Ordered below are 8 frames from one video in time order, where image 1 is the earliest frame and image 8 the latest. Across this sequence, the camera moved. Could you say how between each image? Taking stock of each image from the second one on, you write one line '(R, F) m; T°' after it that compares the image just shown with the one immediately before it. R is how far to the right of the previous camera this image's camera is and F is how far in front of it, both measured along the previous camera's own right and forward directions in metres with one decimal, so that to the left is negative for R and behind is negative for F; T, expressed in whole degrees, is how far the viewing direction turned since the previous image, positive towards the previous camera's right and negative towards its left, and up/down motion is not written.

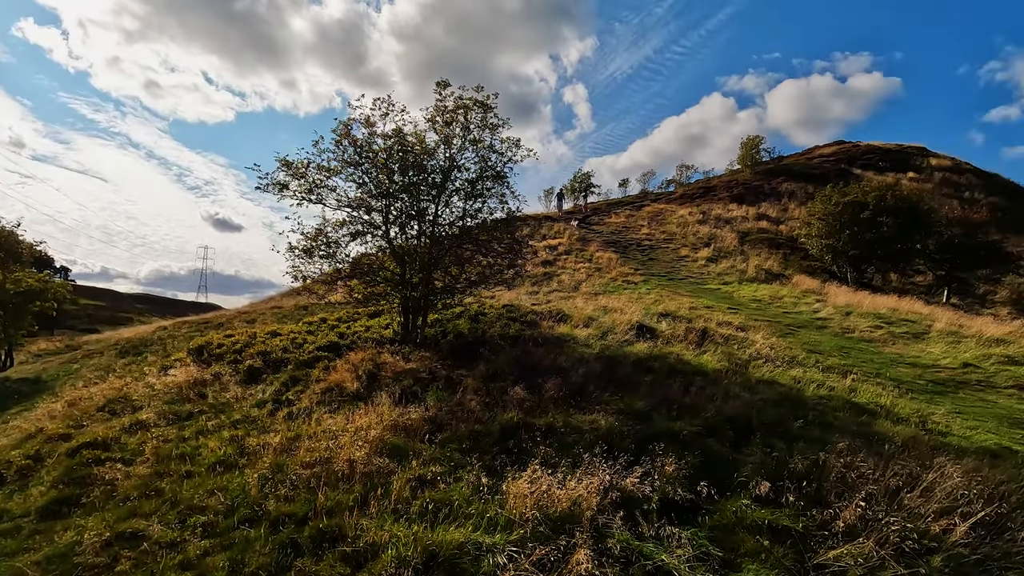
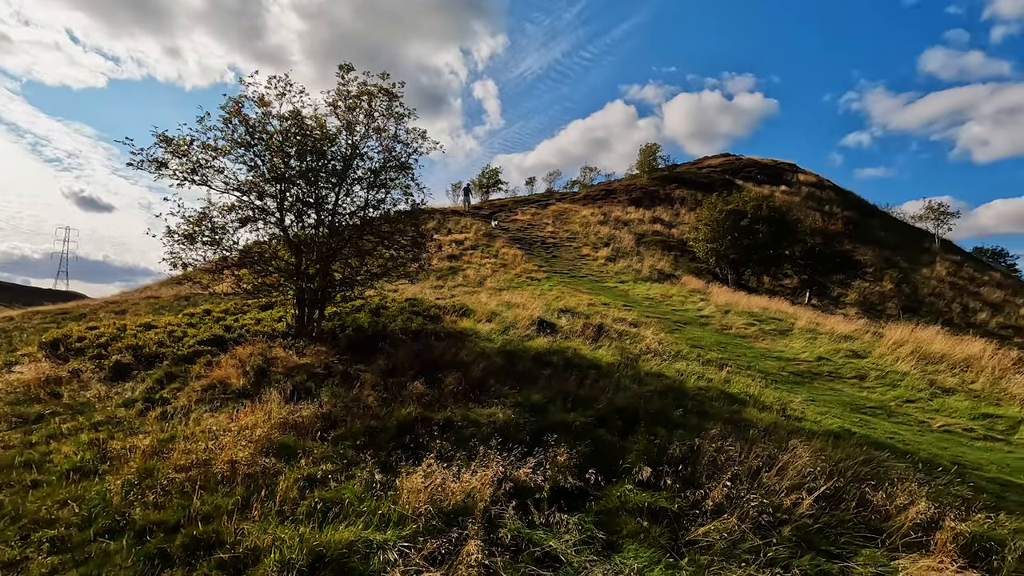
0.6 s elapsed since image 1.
(+0.1, 0.0) m; +10°
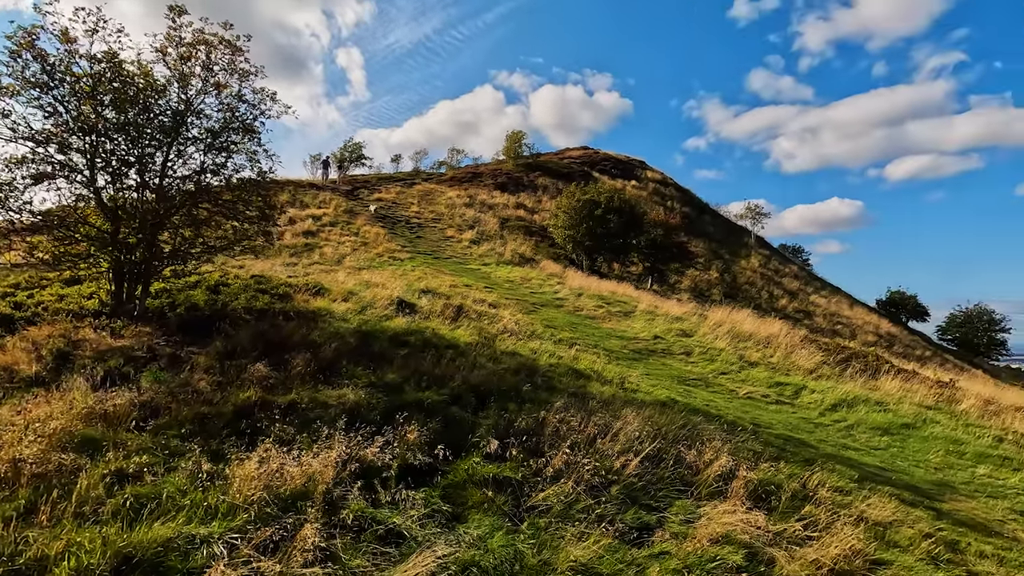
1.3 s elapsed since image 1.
(+0.1, 0.0) m; +14°
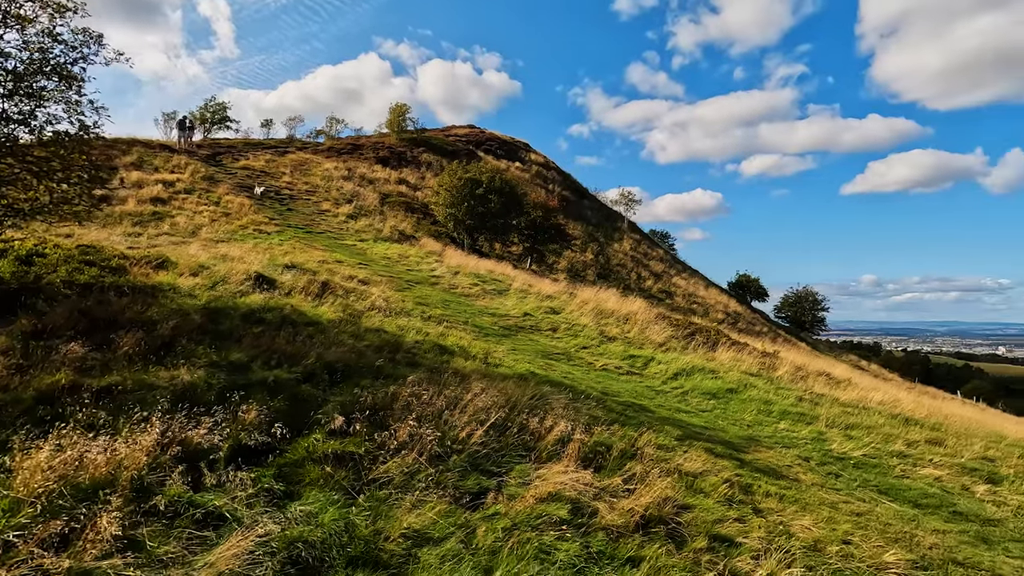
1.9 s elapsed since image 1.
(+0.3, -0.1) m; +12°
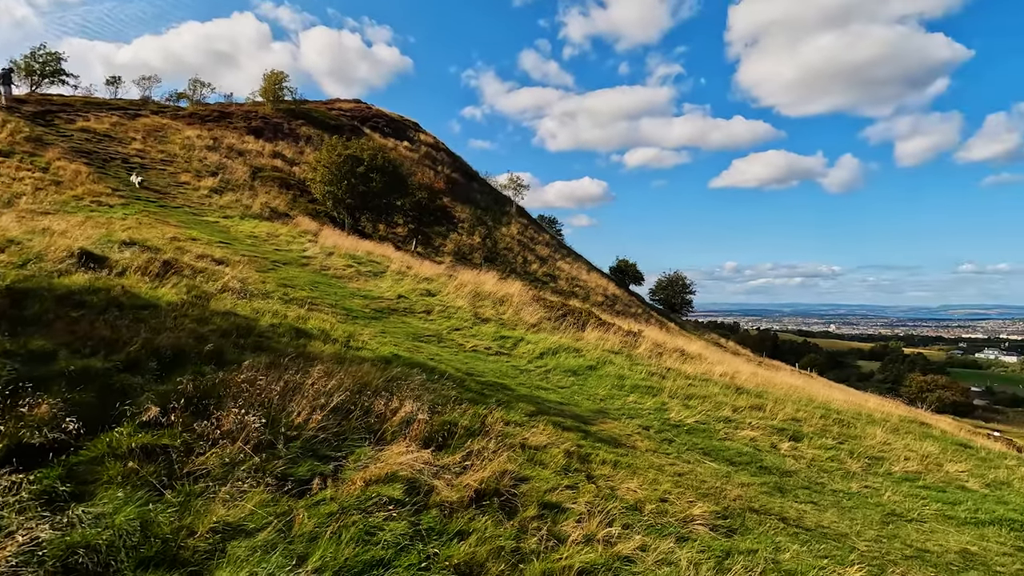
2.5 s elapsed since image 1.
(+0.4, 0.0) m; +11°
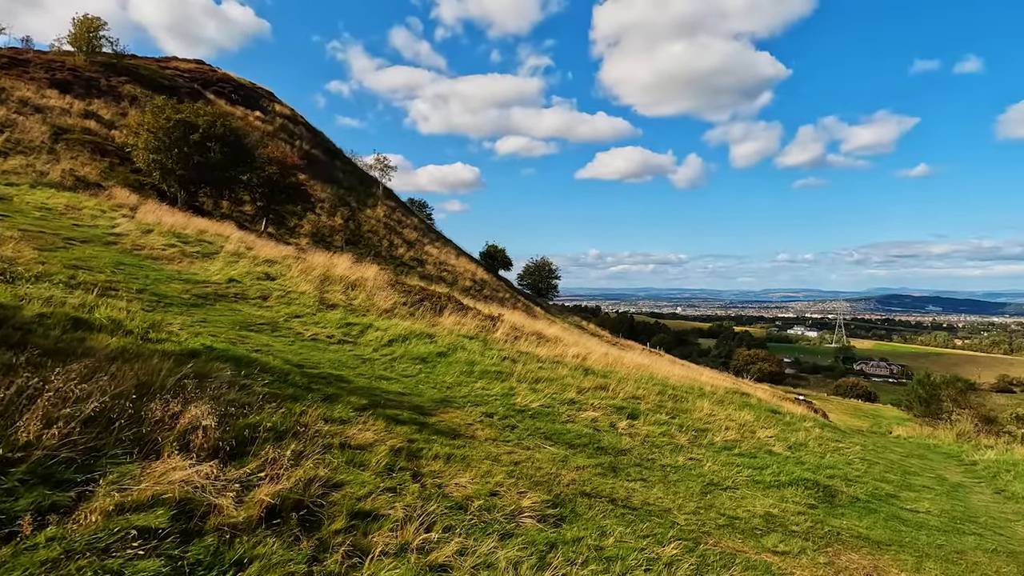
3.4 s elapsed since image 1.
(+0.5, +0.4) m; +14°
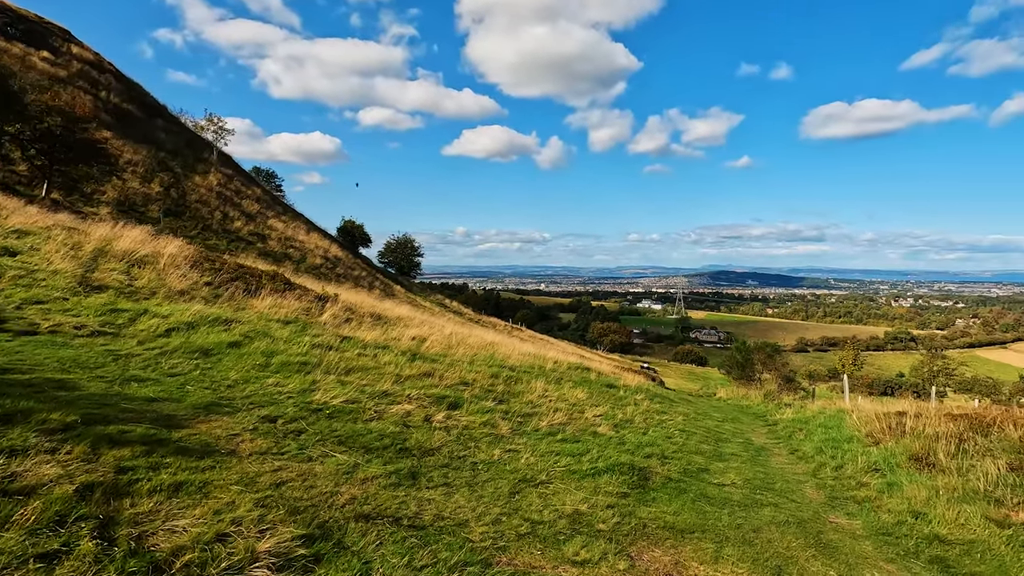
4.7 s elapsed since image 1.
(+0.8, +0.9) m; +14°
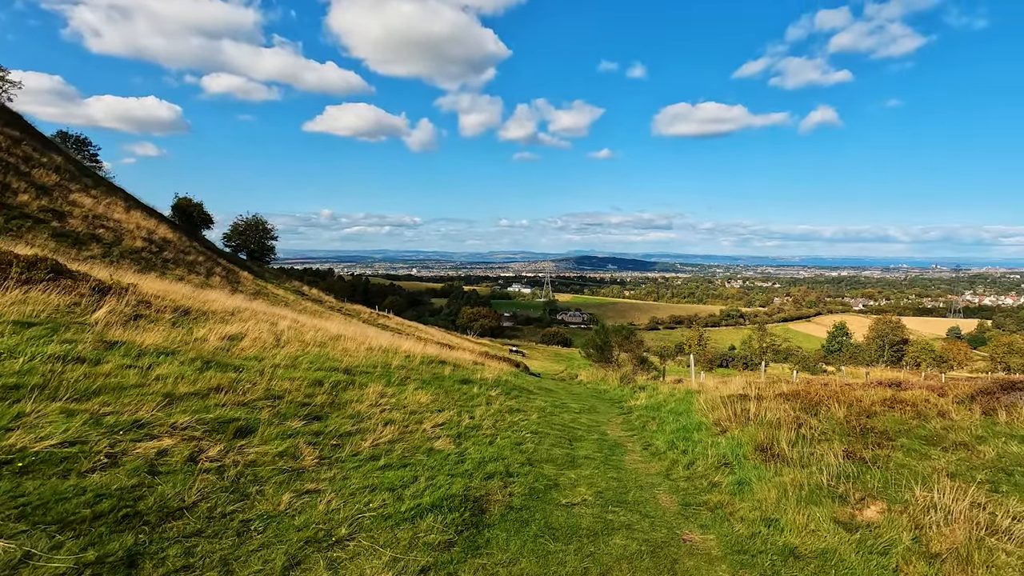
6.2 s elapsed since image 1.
(+0.7, +1.3) m; +14°
